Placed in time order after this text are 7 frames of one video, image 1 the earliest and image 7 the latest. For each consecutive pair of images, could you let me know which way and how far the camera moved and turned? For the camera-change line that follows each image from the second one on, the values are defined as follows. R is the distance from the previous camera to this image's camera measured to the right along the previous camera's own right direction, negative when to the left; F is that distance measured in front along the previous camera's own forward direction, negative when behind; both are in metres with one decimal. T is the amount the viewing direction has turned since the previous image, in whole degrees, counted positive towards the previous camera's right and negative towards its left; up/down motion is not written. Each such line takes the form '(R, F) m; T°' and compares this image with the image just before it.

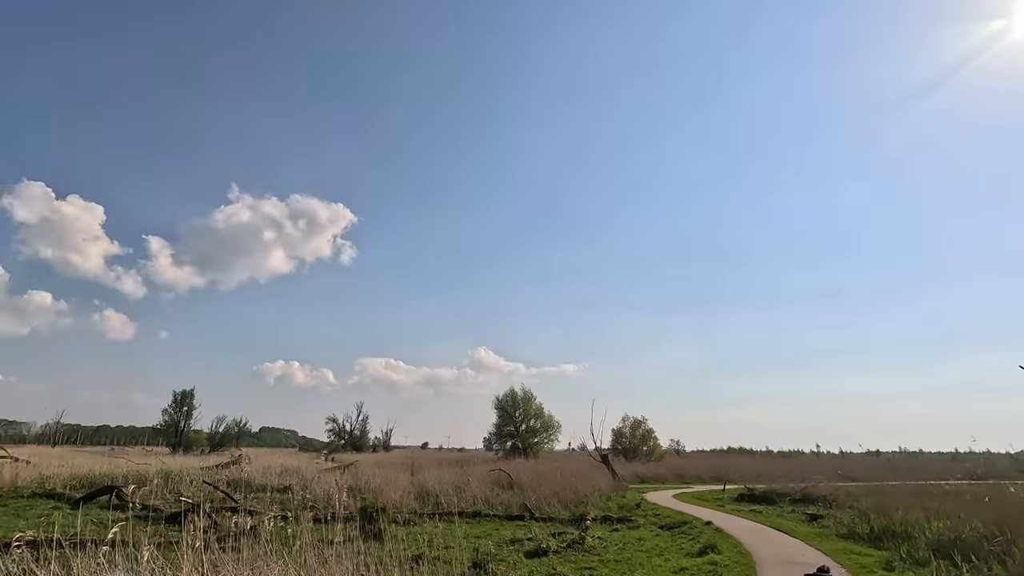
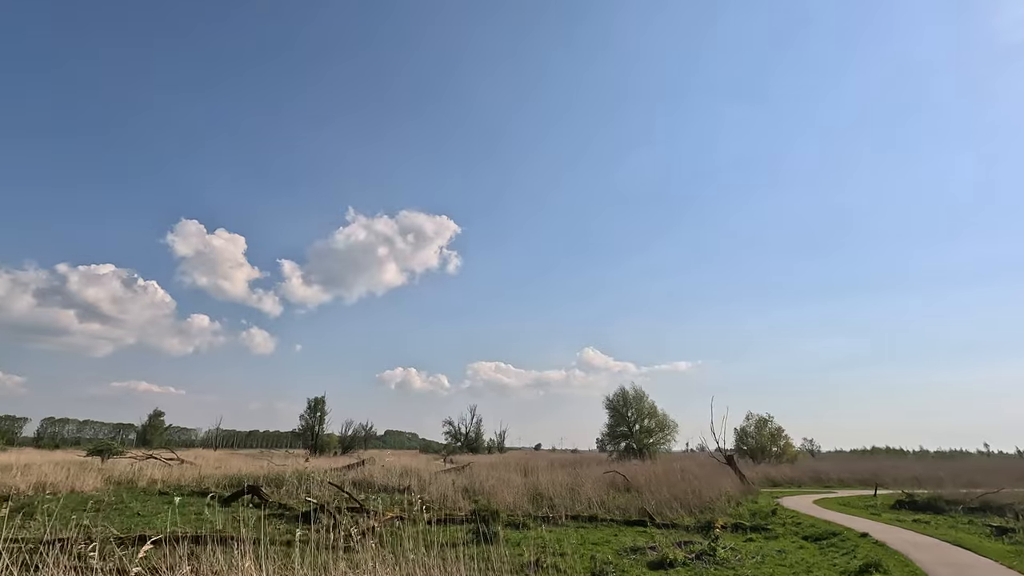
(0.0, +0.8) m; -11°
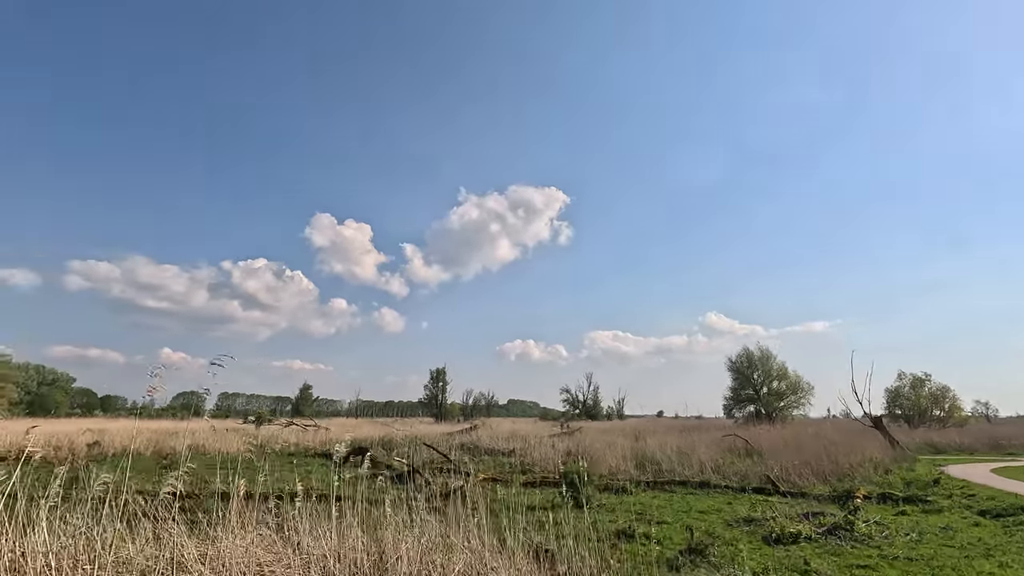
(+0.8, +1.6) m; -12°
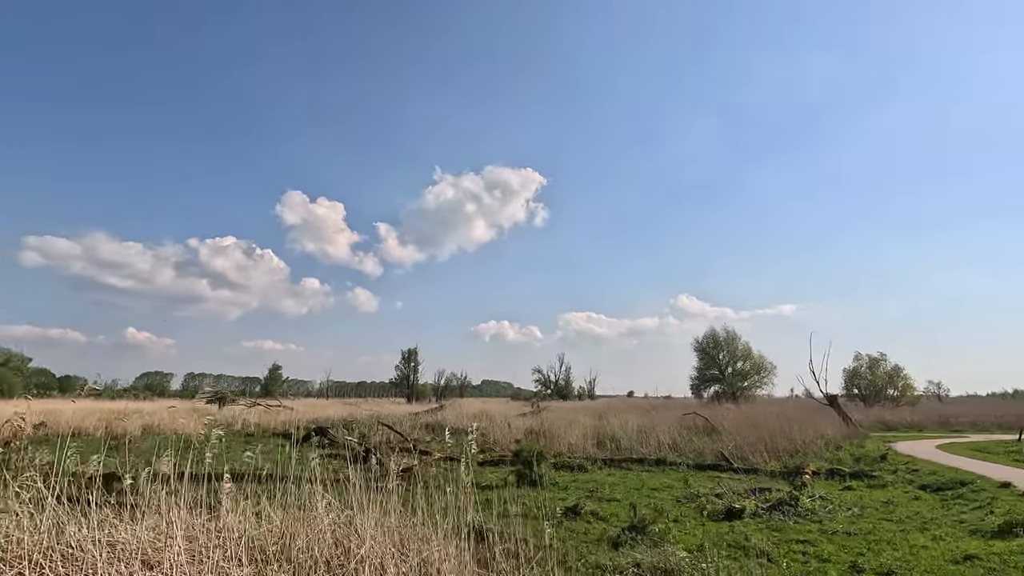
(+0.5, +0.4) m; +3°
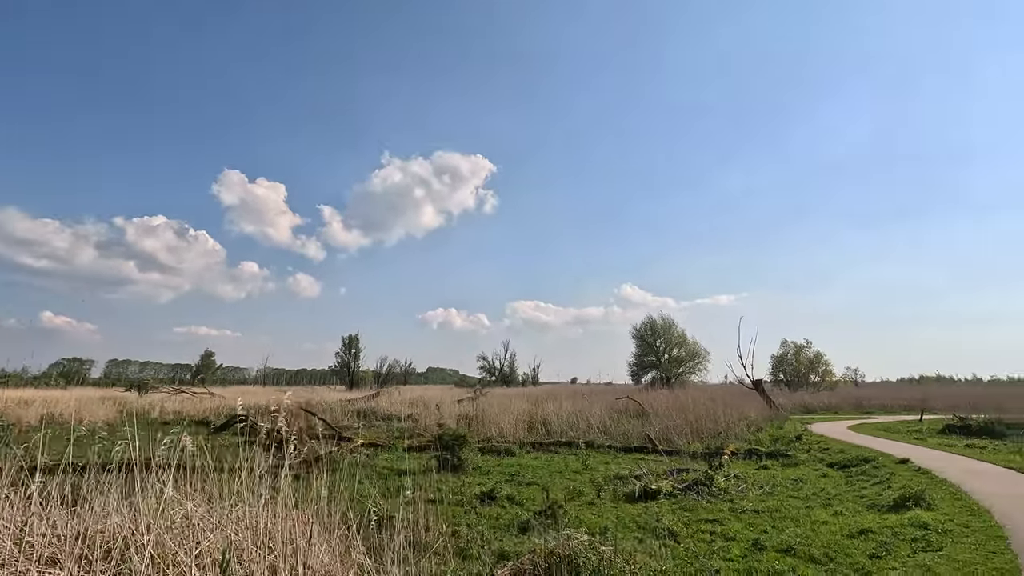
(+0.6, +0.5) m; +6°
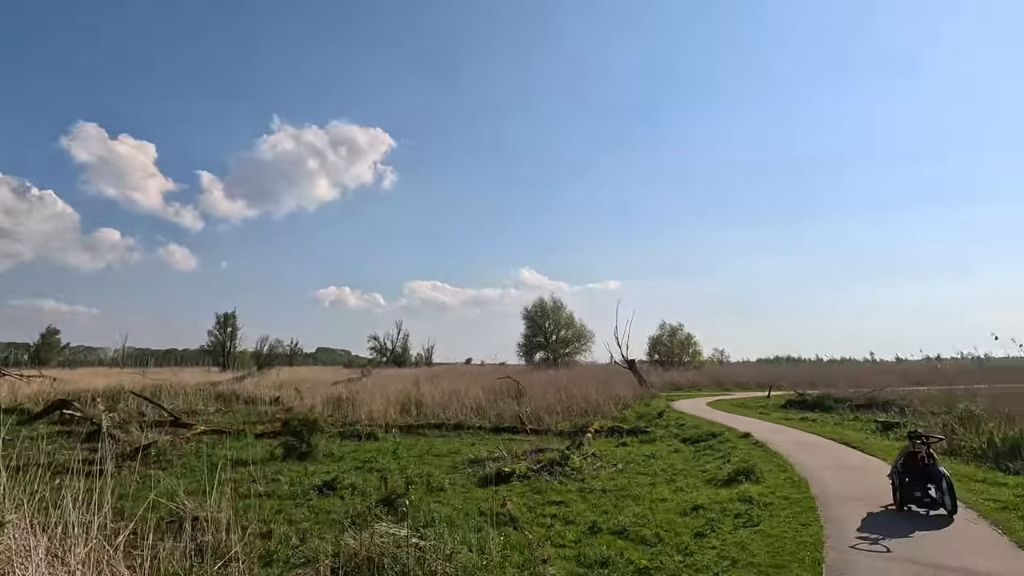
(+0.8, +0.6) m; +11°
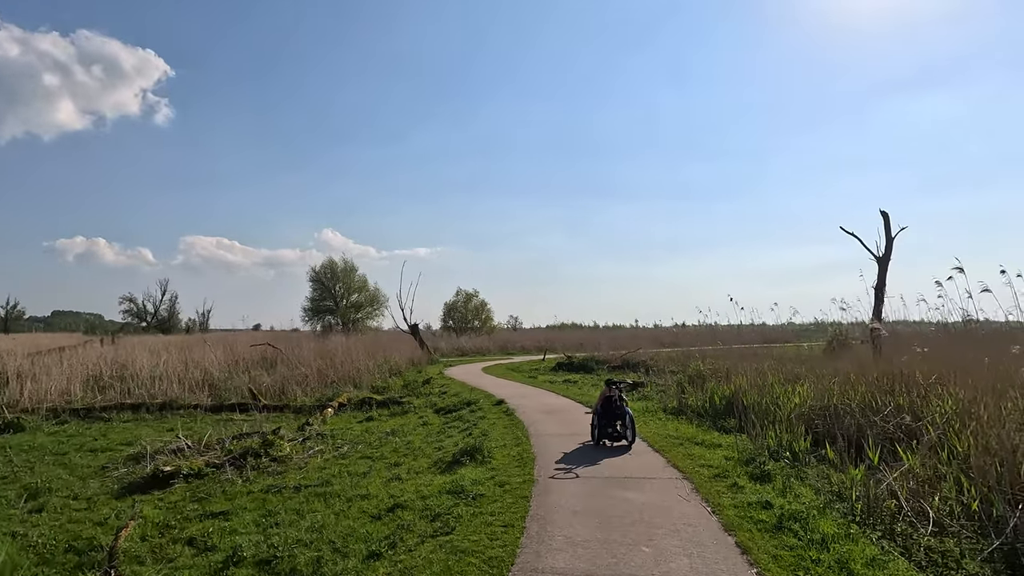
(+1.6, +1.7) m; +21°
